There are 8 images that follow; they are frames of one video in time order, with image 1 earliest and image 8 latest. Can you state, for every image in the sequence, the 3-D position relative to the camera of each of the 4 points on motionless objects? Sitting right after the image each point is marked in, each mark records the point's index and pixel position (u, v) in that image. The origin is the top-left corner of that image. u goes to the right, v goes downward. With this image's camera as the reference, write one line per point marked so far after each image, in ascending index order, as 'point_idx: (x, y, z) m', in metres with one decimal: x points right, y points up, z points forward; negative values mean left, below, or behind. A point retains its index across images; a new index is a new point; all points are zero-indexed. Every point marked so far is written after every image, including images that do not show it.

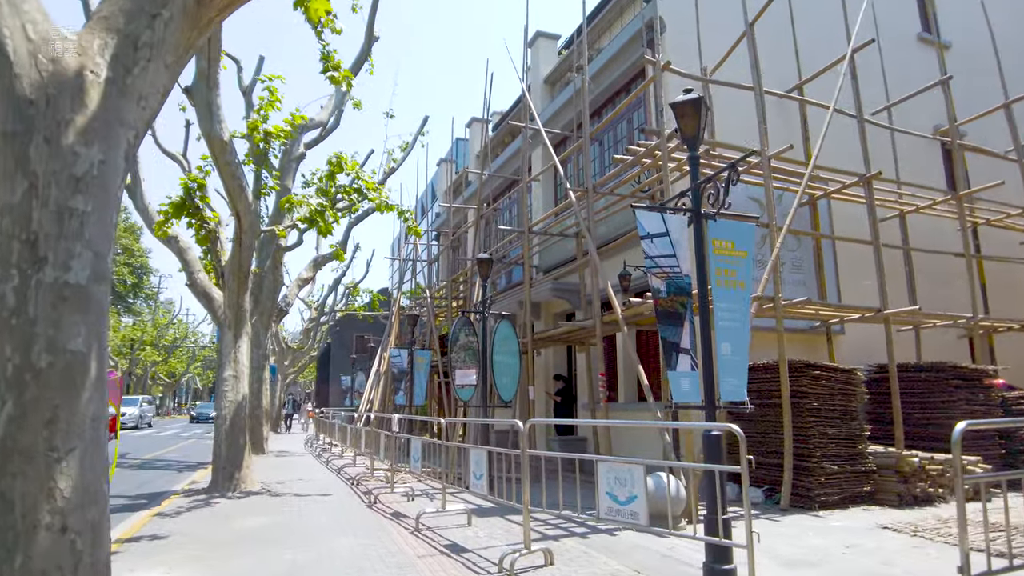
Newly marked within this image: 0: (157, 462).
0: (-8.9, -4.3, +17.3) m
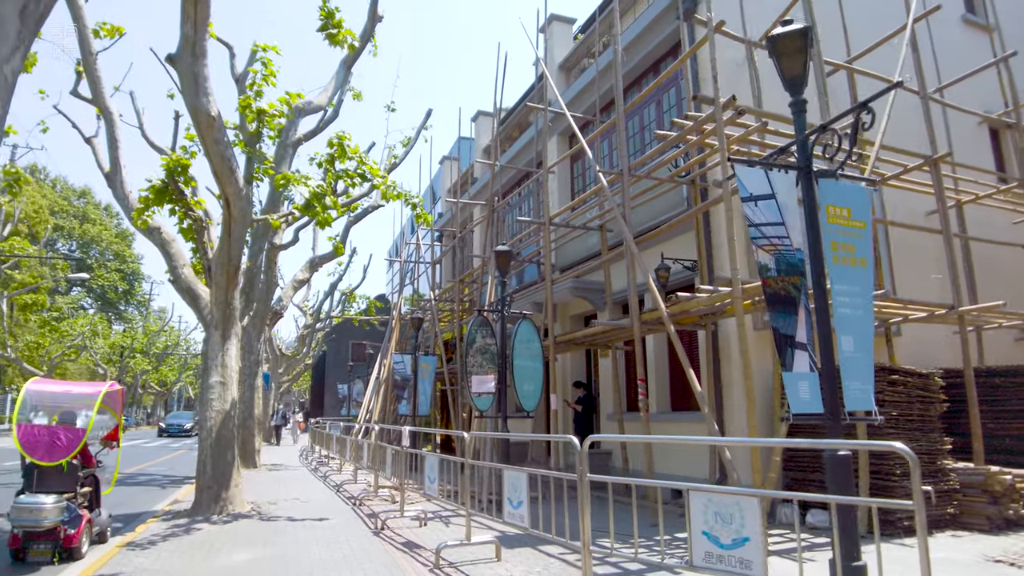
0: (-8.6, -4.3, +15.9) m
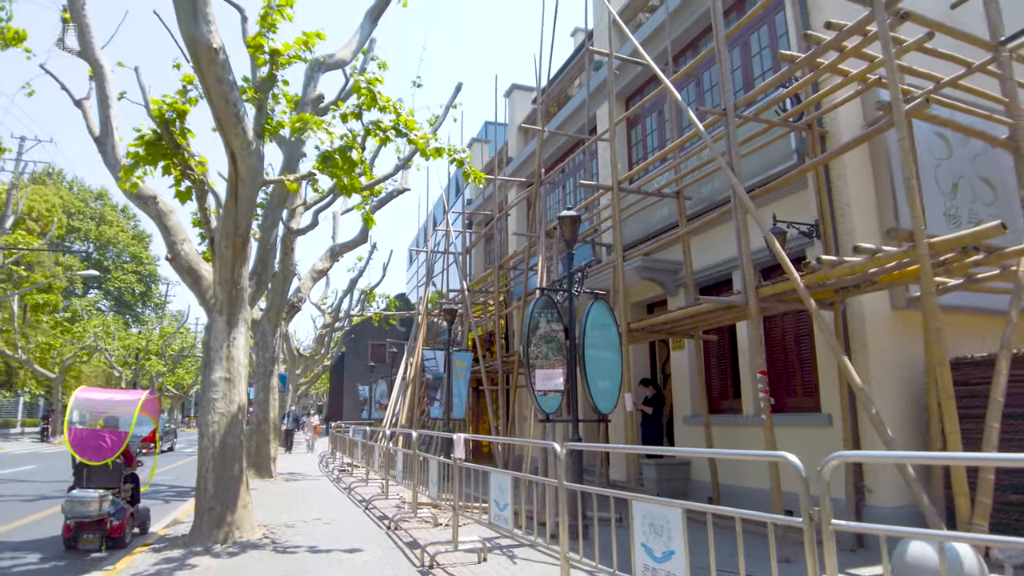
0: (-7.6, -4.1, +14.2) m
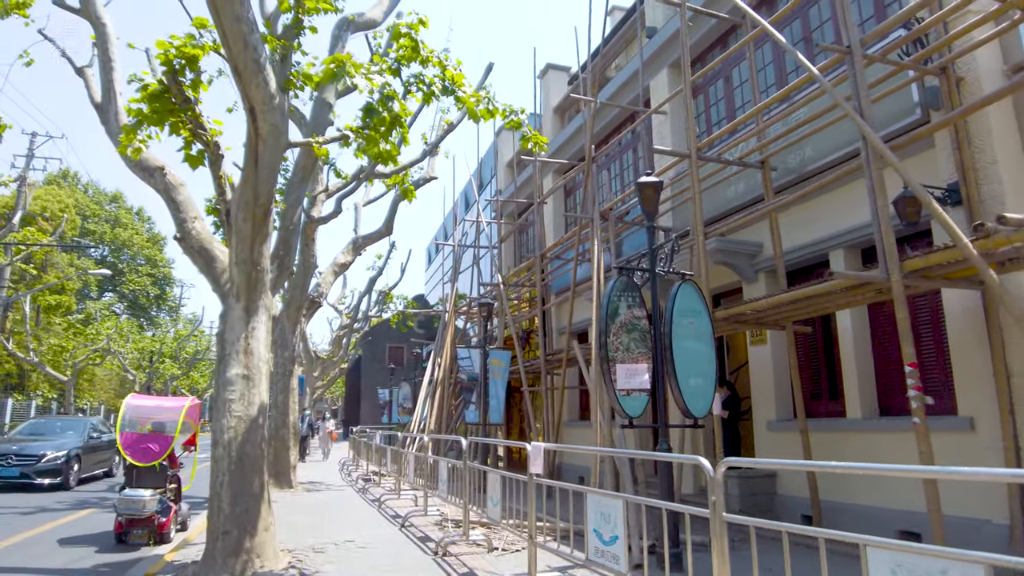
0: (-6.8, -4.0, +13.0) m
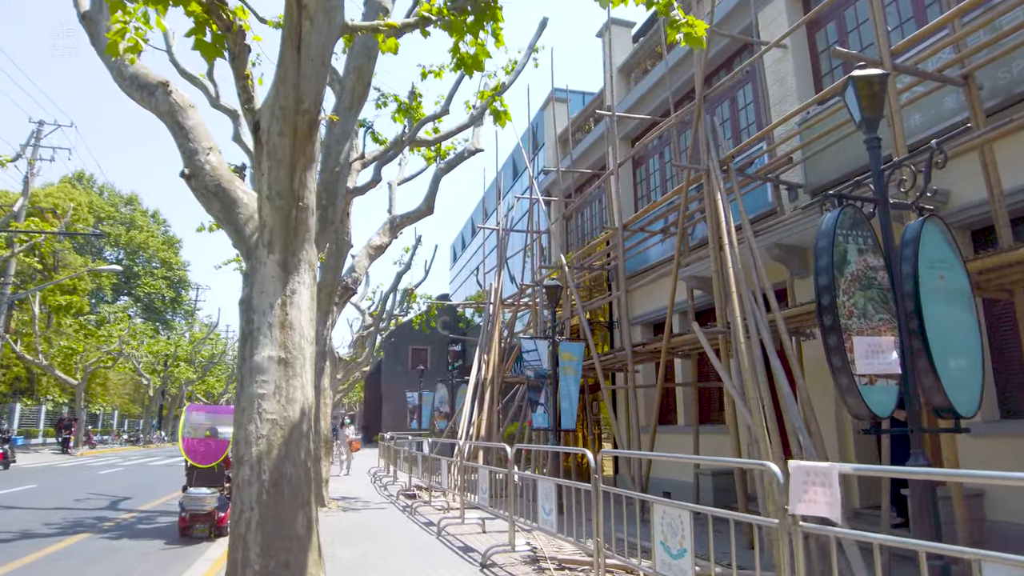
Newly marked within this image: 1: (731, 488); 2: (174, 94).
0: (-5.6, -3.7, +11.0) m
1: (+3.0, -2.7, +9.5) m
2: (-2.9, +1.7, +5.9) m
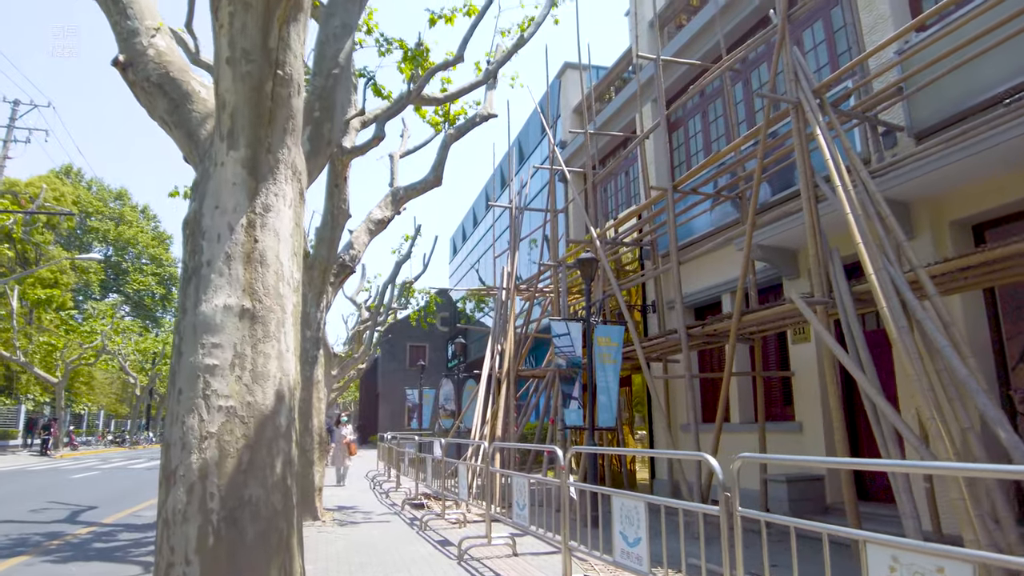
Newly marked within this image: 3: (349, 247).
0: (-5.3, -3.3, +9.3) m
1: (+3.4, -2.4, +7.9) m
2: (-2.5, +2.0, +4.3) m
3: (-2.7, +0.7, +11.4) m
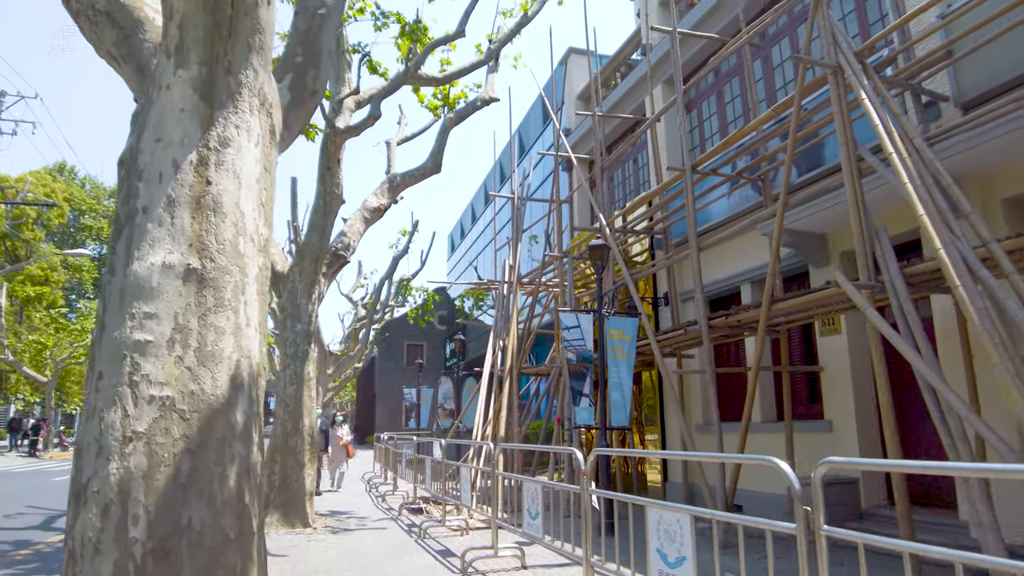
0: (-5.2, -3.2, +8.6) m
1: (+3.4, -2.2, +7.3) m
2: (-2.4, +2.1, +3.6) m
3: (-2.6, +0.8, +10.7) m
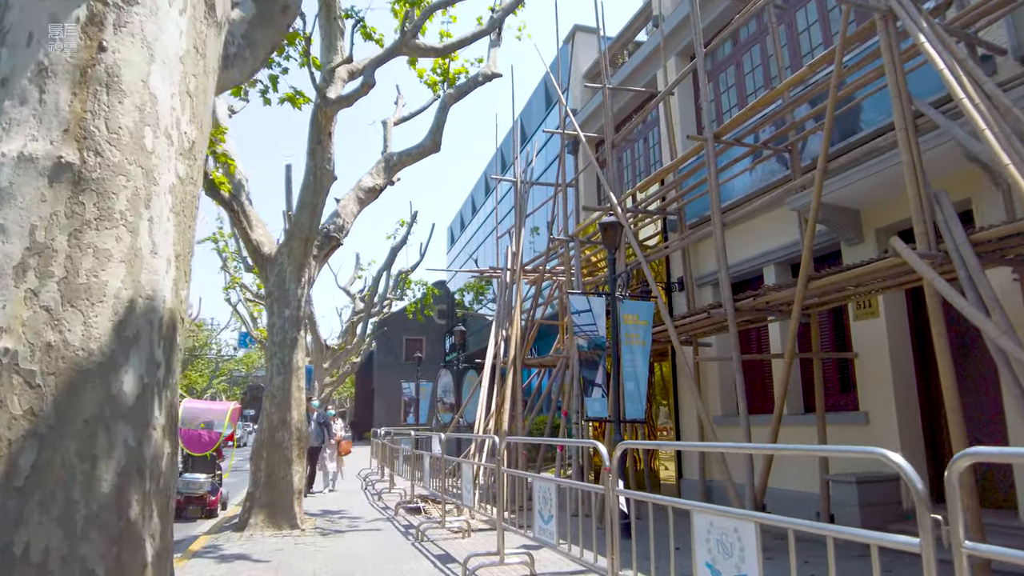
0: (-5.1, -3.0, +7.9) m
1: (+3.5, -2.0, +6.6) m
2: (-2.4, +2.3, +2.9) m
3: (-2.6, +1.0, +10.1) m
